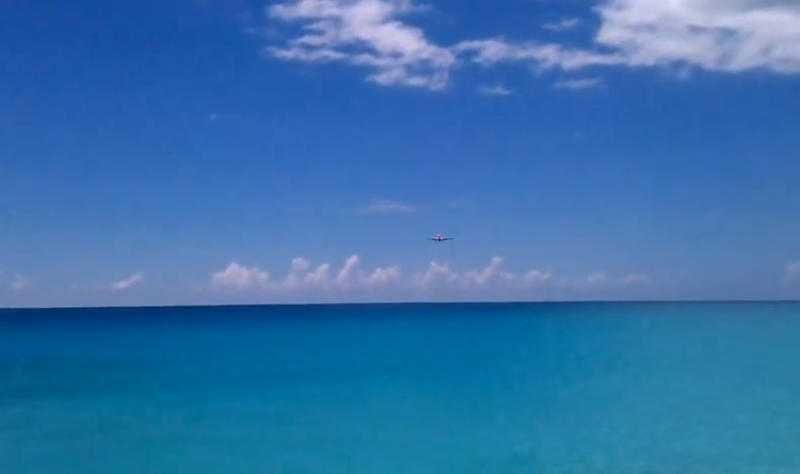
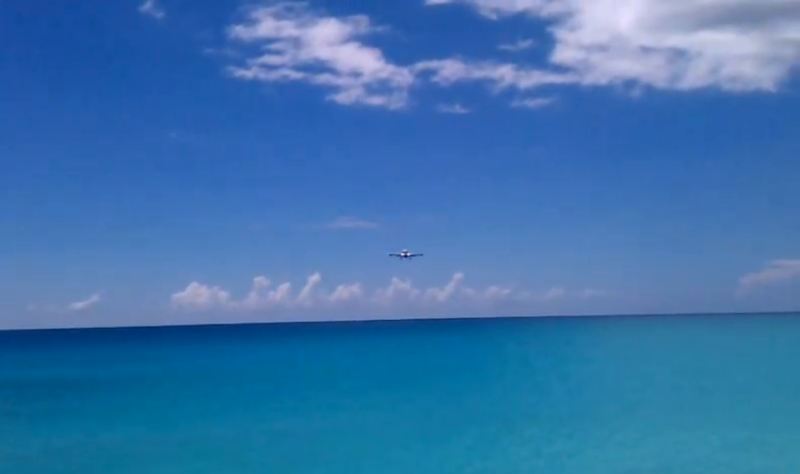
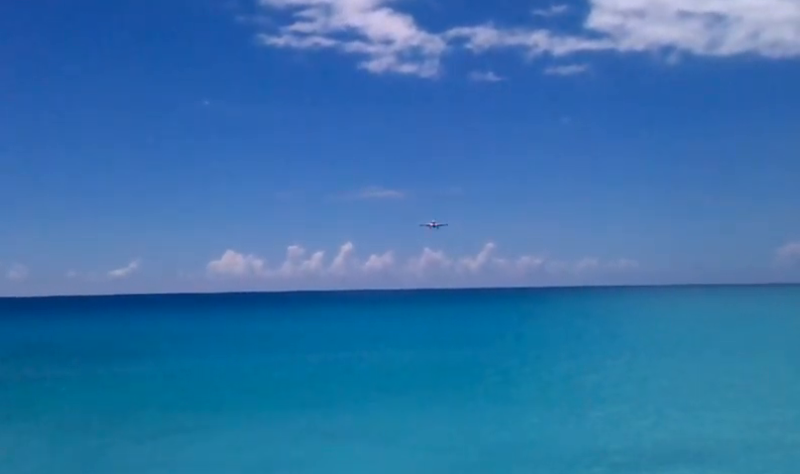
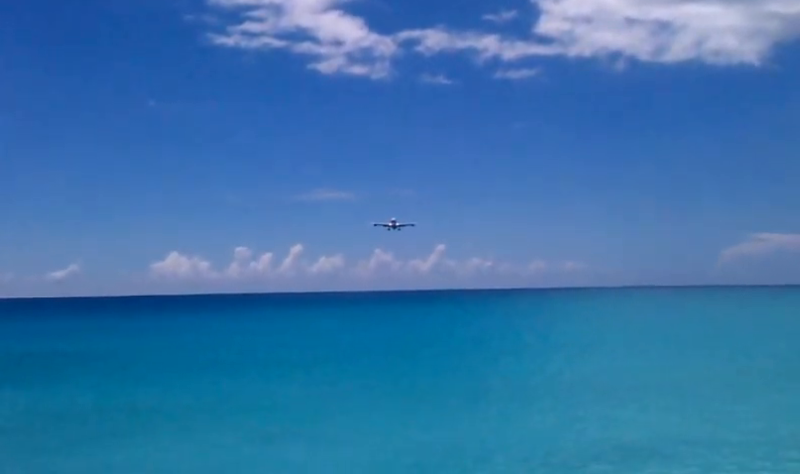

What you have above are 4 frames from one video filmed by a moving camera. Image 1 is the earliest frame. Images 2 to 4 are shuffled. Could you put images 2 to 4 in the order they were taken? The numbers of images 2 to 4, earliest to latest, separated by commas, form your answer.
3, 2, 4
